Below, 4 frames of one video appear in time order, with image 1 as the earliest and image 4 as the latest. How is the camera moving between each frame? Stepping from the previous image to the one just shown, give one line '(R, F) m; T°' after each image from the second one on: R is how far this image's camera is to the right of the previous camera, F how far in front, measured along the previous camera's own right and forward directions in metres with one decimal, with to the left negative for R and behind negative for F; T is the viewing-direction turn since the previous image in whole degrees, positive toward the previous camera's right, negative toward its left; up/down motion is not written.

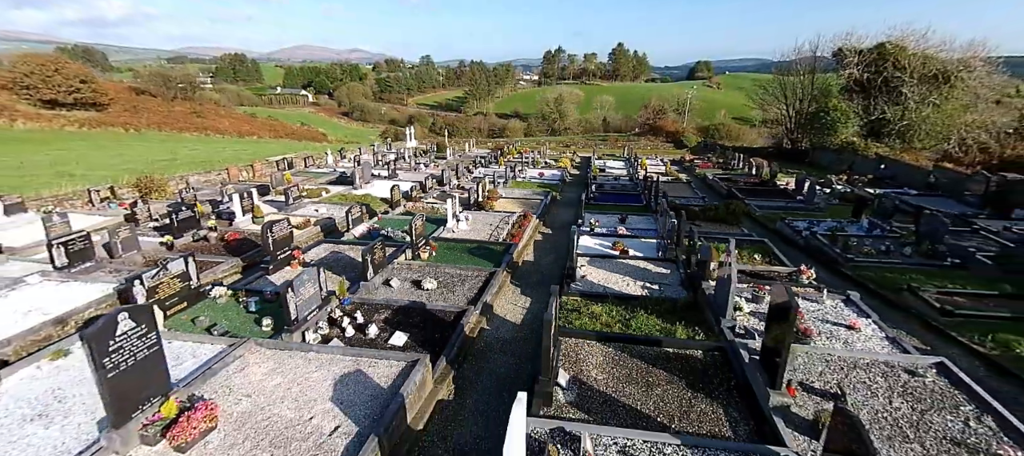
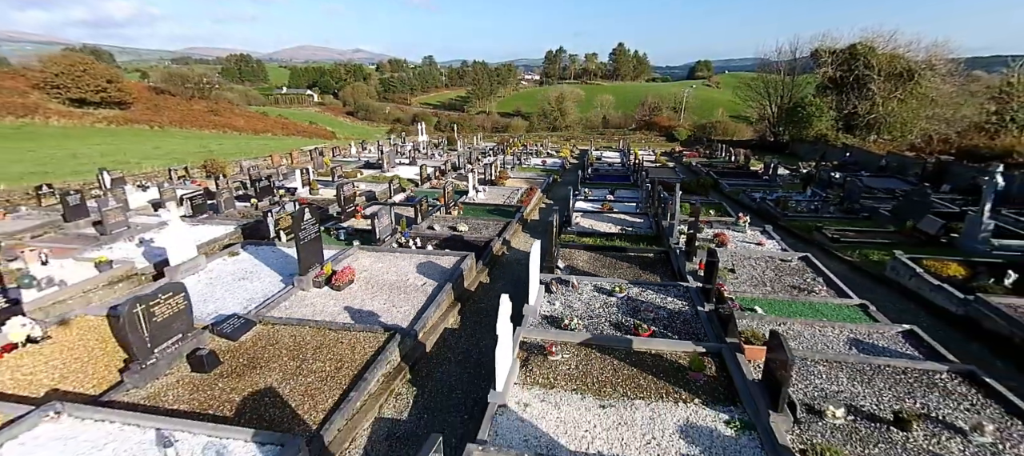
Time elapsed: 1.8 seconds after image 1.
(-0.4, -3.8) m; 0°
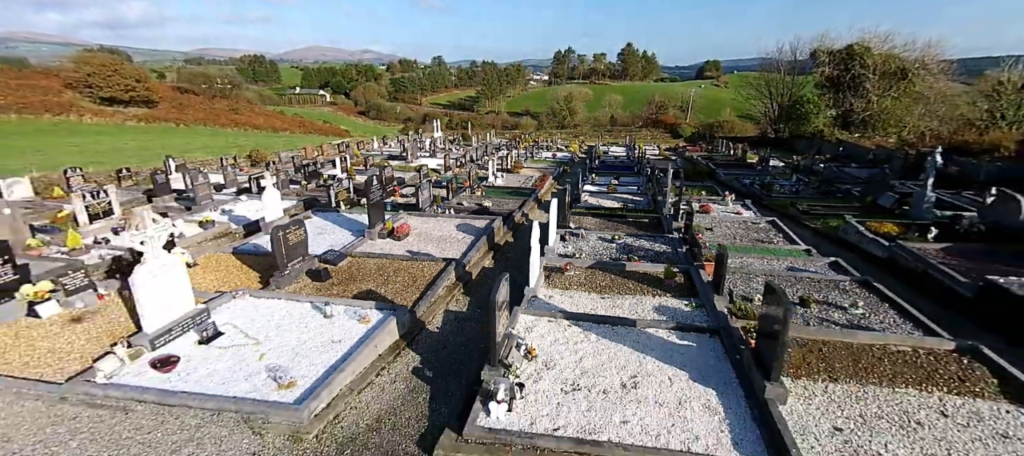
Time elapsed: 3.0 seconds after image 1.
(-0.4, -2.5) m; -1°
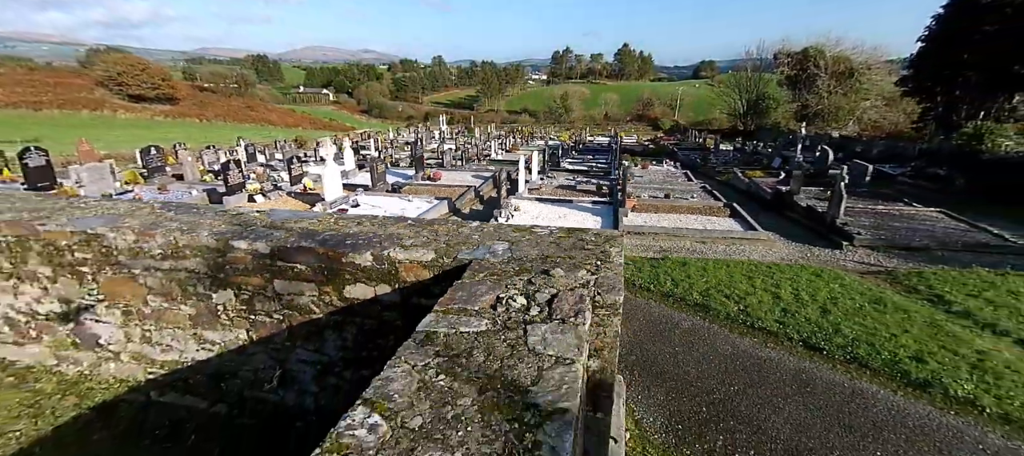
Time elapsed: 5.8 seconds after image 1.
(+0.1, -6.3) m; 0°
